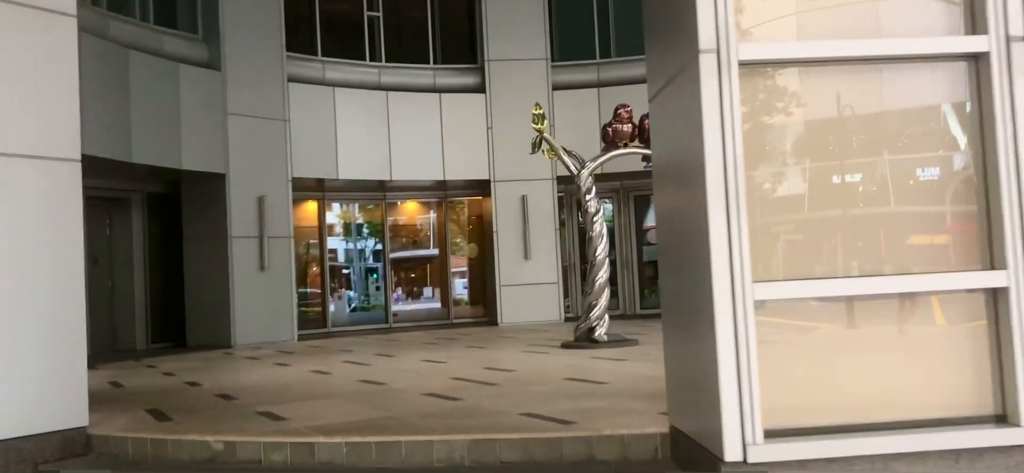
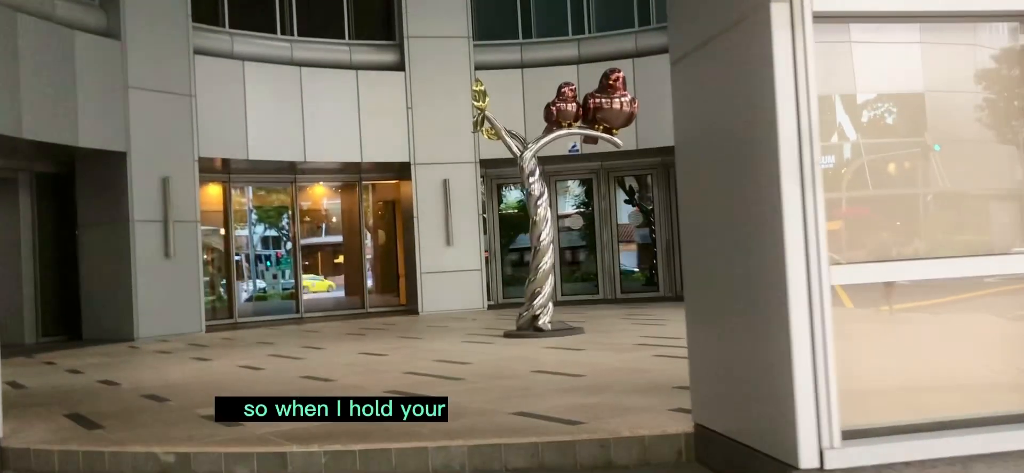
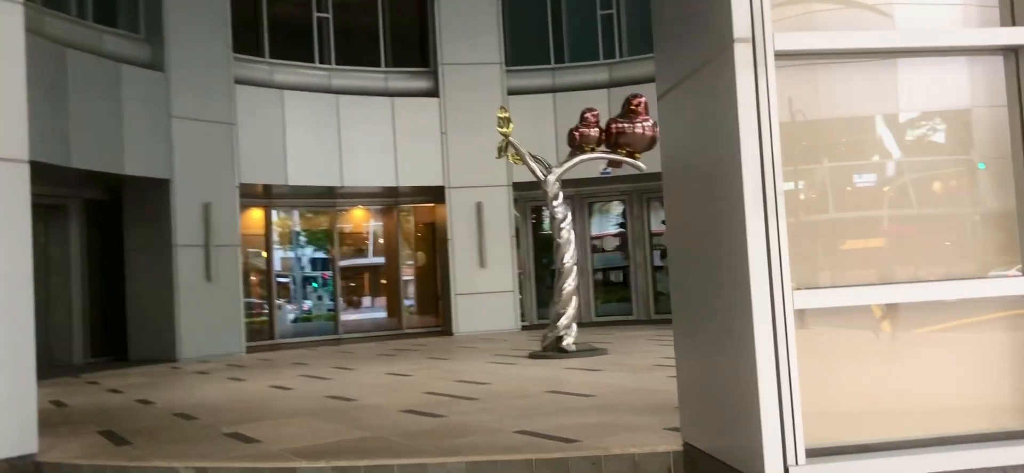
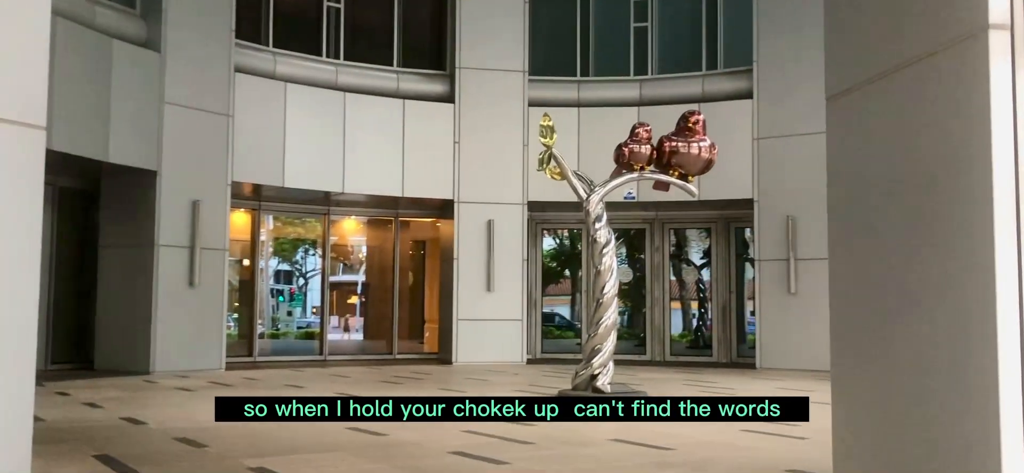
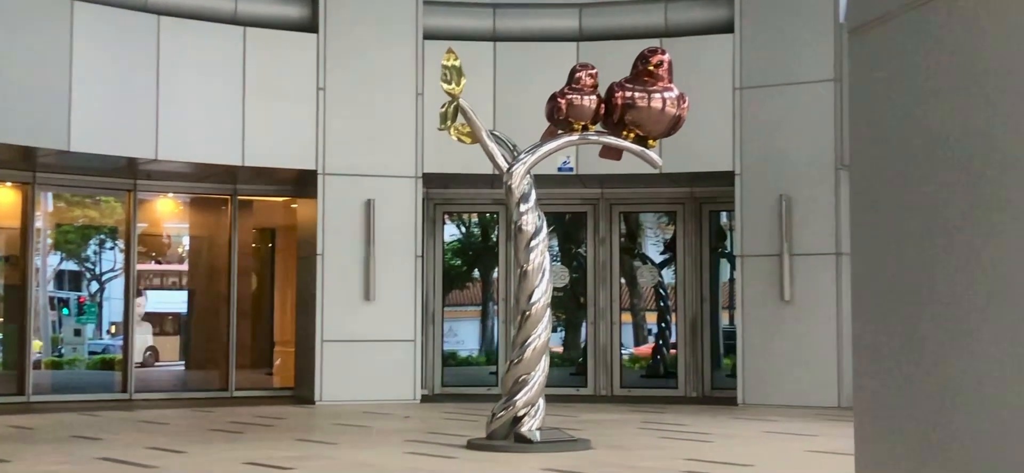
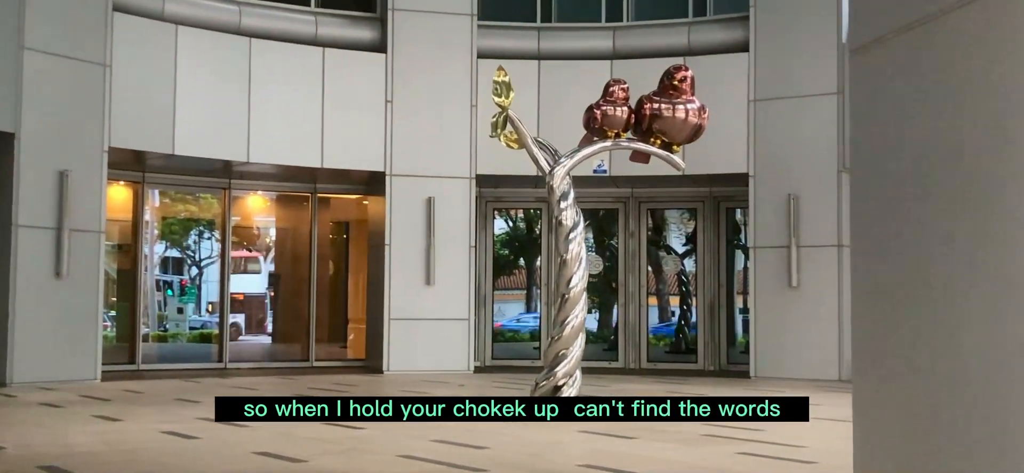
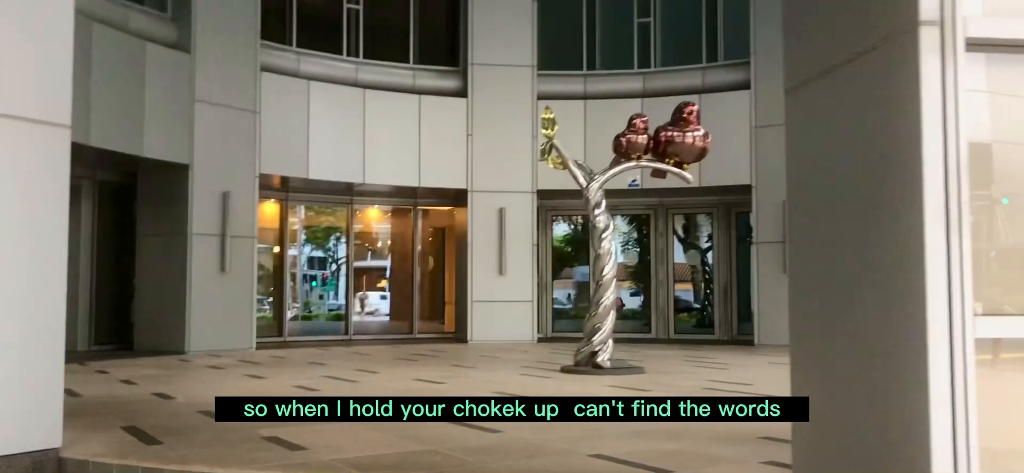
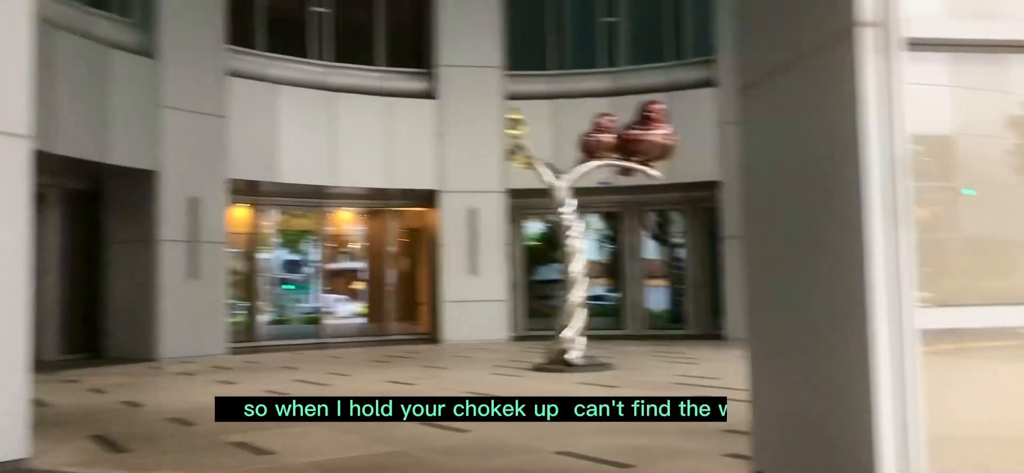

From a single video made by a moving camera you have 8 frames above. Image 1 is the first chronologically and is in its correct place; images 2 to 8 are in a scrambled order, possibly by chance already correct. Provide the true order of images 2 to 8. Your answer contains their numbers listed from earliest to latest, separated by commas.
3, 2, 8, 7, 4, 6, 5
